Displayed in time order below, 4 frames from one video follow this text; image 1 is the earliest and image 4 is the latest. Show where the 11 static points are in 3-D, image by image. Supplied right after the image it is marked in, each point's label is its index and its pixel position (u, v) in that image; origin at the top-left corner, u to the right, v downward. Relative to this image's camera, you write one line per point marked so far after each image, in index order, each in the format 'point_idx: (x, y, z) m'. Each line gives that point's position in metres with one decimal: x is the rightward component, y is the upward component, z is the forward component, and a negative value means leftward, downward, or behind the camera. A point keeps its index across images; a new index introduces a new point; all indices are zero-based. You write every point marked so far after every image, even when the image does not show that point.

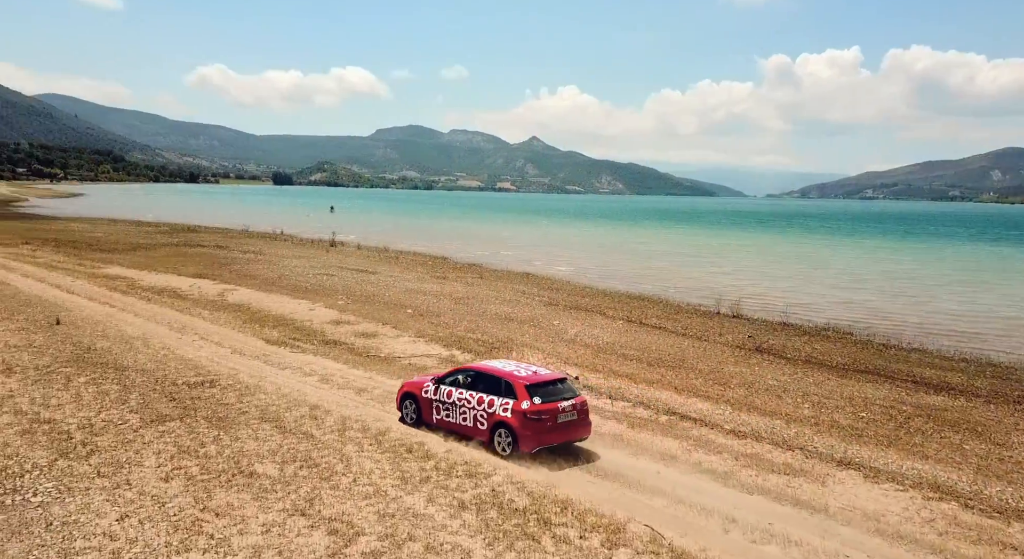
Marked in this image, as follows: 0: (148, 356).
0: (-9.3, -2.0, +15.1) m
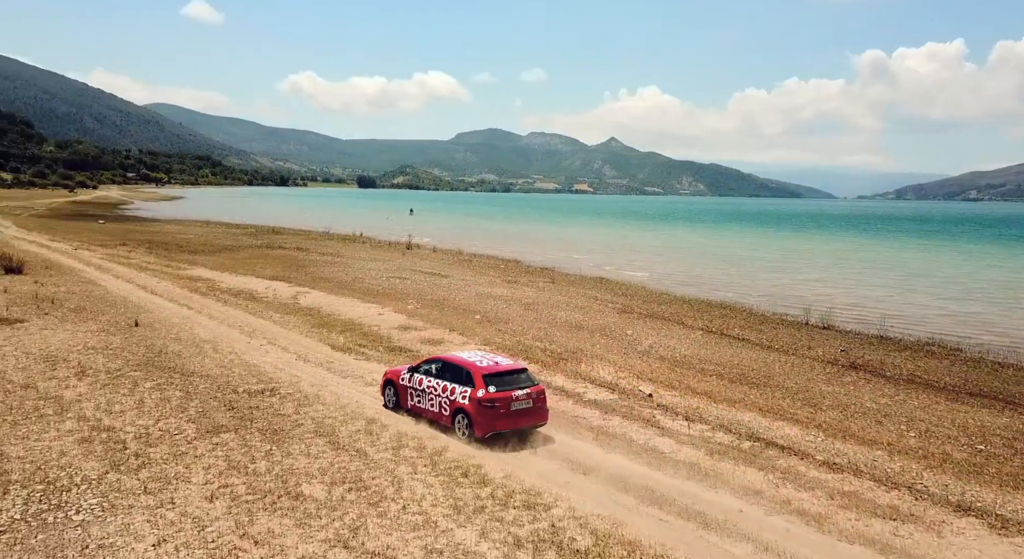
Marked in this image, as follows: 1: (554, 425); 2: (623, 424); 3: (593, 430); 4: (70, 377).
0: (-7.7, -2.1, +15.3) m
1: (+0.9, -3.4, +14.0) m
2: (+2.8, -3.7, +15.1) m
3: (+1.9, -3.6, +14.3) m
4: (-9.3, -2.1, +12.5) m
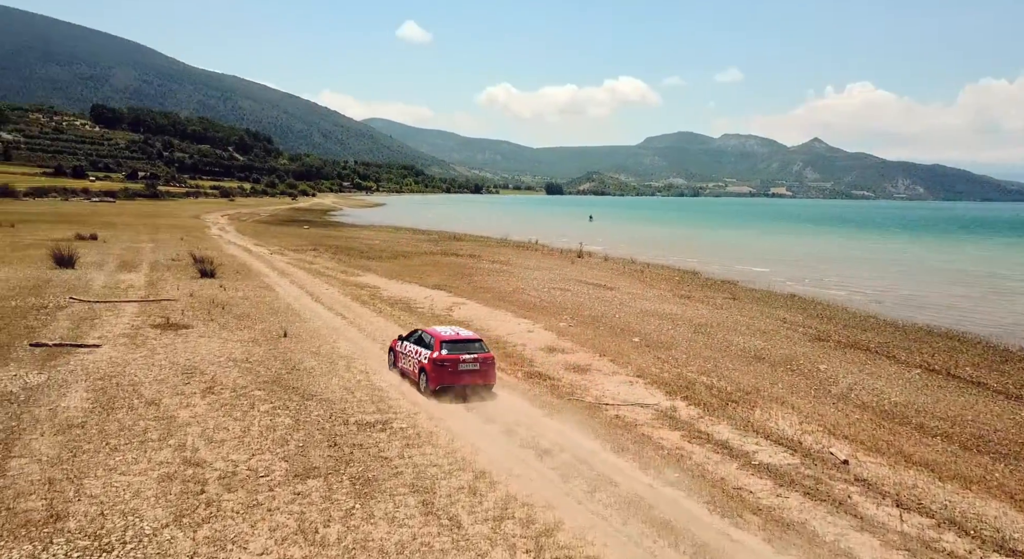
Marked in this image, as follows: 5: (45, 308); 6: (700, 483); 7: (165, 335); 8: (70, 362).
0: (-4.3, -2.6, +14.7) m
1: (+3.5, -4.1, +11.0) m
2: (+5.6, -4.4, +11.6) m
3: (+4.6, -4.3, +11.0) m
4: (-6.7, -2.4, +12.5) m
5: (-14.7, -1.1, +18.7) m
6: (+3.7, -4.0, +11.8) m
7: (-10.4, -1.7, +17.6) m
8: (-10.2, -1.9, +13.7) m
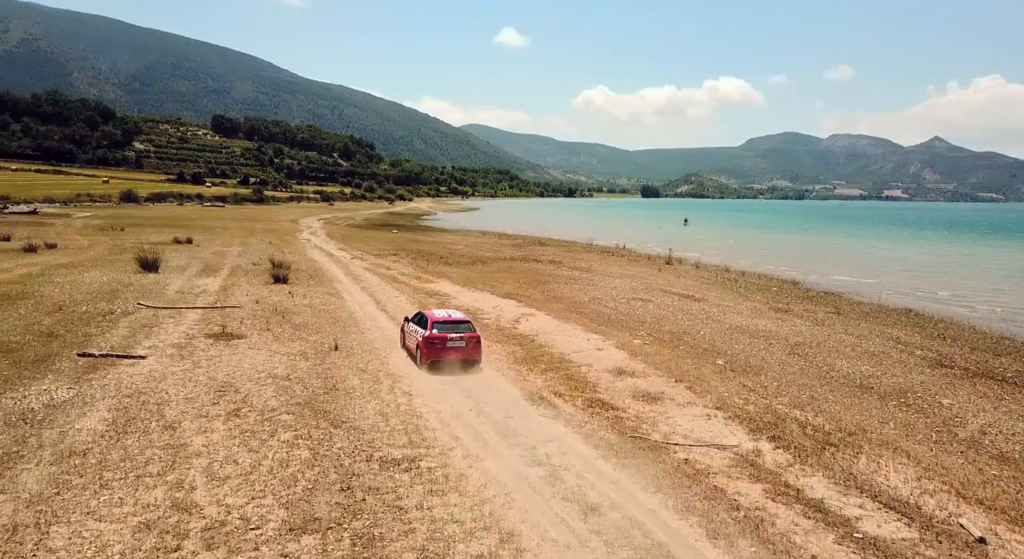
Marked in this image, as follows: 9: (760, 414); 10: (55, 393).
0: (-3.1, -2.9, +13.6) m
1: (+4.1, -4.6, +8.8) m
2: (+6.2, -4.9, +9.0) m
3: (+5.0, -4.8, +8.6) m
4: (-5.8, -2.7, +11.7) m
5: (-12.8, -1.3, +19.0) m
6: (+4.3, -4.5, +9.5) m
7: (-8.7, -1.9, +17.3) m
8: (-9.1, -2.2, +13.4) m
9: (+7.4, -4.0, +17.6) m
10: (-9.0, -2.2, +11.8) m
